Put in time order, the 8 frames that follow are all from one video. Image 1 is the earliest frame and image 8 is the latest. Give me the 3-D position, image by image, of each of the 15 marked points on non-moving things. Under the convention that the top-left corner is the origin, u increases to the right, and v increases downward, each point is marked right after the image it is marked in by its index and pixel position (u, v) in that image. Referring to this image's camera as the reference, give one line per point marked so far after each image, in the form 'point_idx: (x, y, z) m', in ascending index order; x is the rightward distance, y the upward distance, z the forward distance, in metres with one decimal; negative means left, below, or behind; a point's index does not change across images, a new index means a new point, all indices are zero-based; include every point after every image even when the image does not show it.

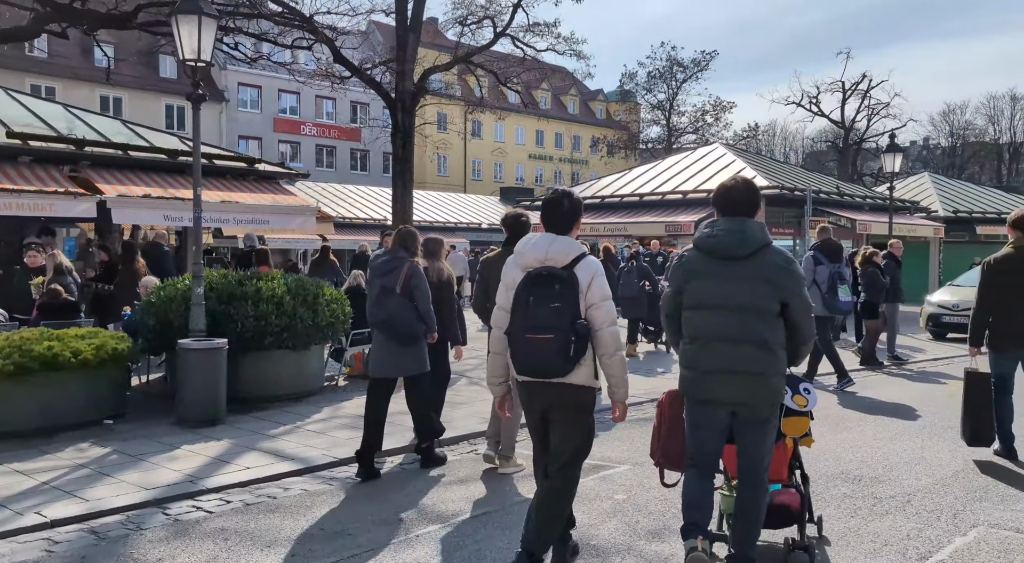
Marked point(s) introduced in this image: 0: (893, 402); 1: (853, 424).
0: (+3.4, -1.0, +8.2) m
1: (+2.4, -1.0, +6.5) m
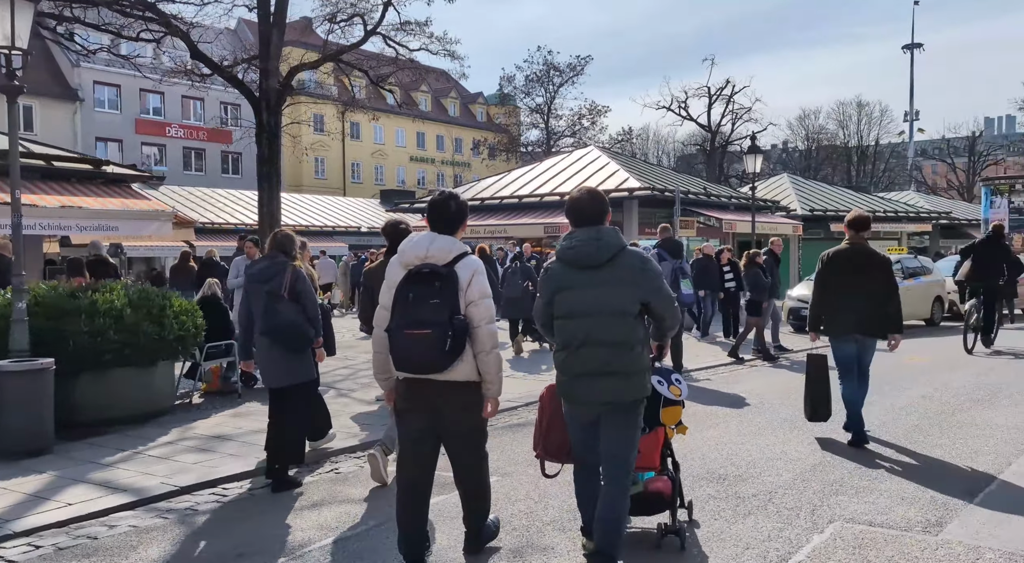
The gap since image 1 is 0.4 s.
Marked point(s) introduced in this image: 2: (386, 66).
0: (+2.3, -1.0, +8.5) m
1: (+1.5, -1.0, +6.6) m
2: (-2.4, +4.1, +17.4) m
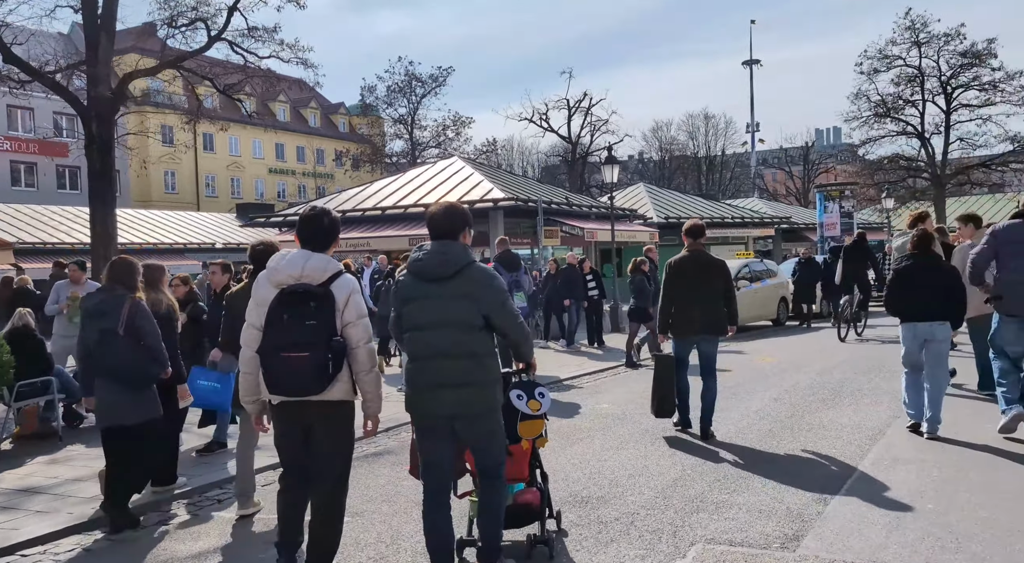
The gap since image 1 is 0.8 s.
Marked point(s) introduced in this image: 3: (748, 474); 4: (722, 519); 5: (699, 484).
0: (+1.0, -1.1, +8.5) m
1: (+0.5, -1.1, +6.6) m
2: (-5.0, +3.8, +16.7) m
3: (+1.4, -1.1, +5.5) m
4: (+1.0, -1.2, +4.5) m
5: (+1.0, -1.1, +5.1) m
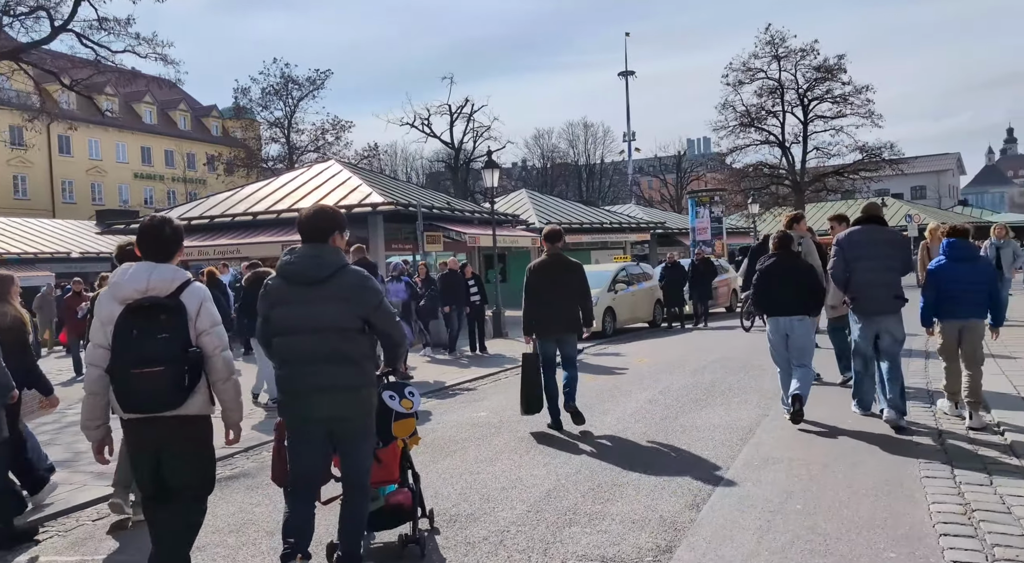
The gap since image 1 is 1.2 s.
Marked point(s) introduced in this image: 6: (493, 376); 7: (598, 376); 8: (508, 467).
0: (-0.1, -1.2, +8.4) m
1: (-0.4, -1.2, +6.4) m
2: (-7.2, +3.6, +15.7) m
3: (+0.6, -1.2, +5.4) m
4: (+0.4, -1.2, +4.4) m
5: (+0.3, -1.2, +5.0) m
6: (-0.3, -1.3, +12.4) m
7: (+1.1, -1.2, +11.6) m
8: (0.0, -1.2, +5.7) m
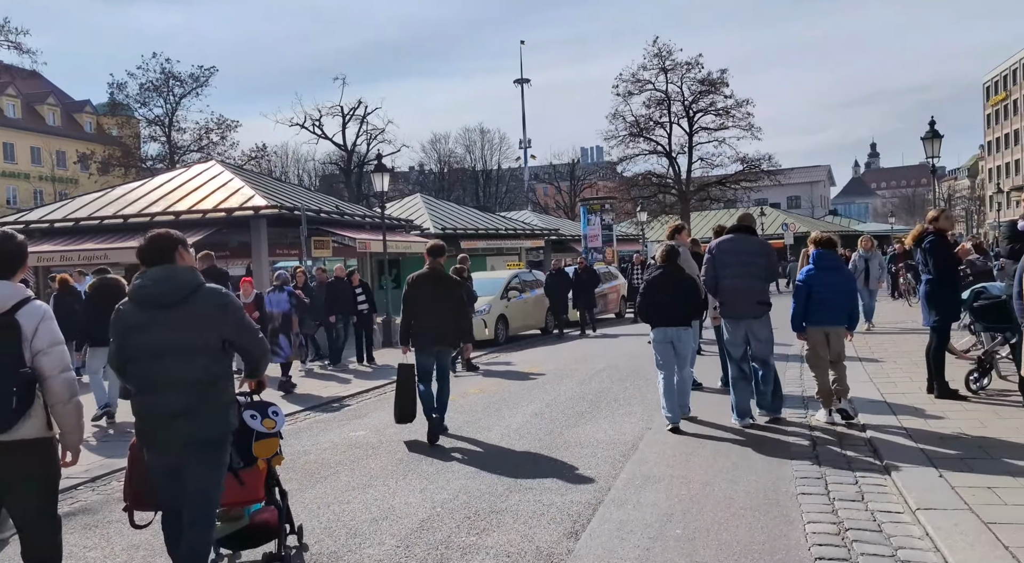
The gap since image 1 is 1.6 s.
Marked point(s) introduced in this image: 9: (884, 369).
0: (-1.2, -1.3, +8.1) m
1: (-1.2, -1.3, +6.1) m
2: (-9.0, +3.5, +14.6) m
3: (-0.1, -1.3, +5.2) m
4: (-0.2, -1.3, +4.2) m
5: (-0.3, -1.3, +4.8) m
6: (-1.8, -1.4, +12.0) m
7: (-0.3, -1.3, +11.4) m
8: (-0.8, -1.3, +5.5) m
9: (+4.7, -1.0, +11.7) m
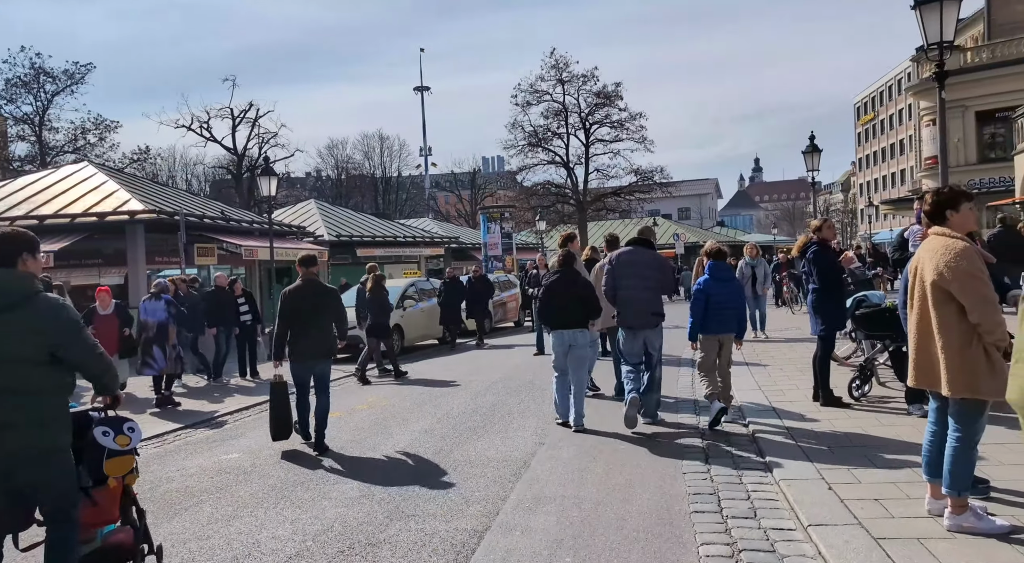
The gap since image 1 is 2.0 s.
0: (-2.1, -1.4, +7.5) m
1: (-1.9, -1.3, +5.5) m
2: (-10.6, +3.4, +13.2) m
3: (-0.7, -1.3, +4.8) m
4: (-0.7, -1.3, +3.8) m
5: (-0.9, -1.3, +4.4) m
6: (-3.1, -1.5, +11.4) m
7: (-1.6, -1.4, +10.9) m
8: (-1.4, -1.3, +5.0) m
9: (+3.3, -1.2, +11.7) m
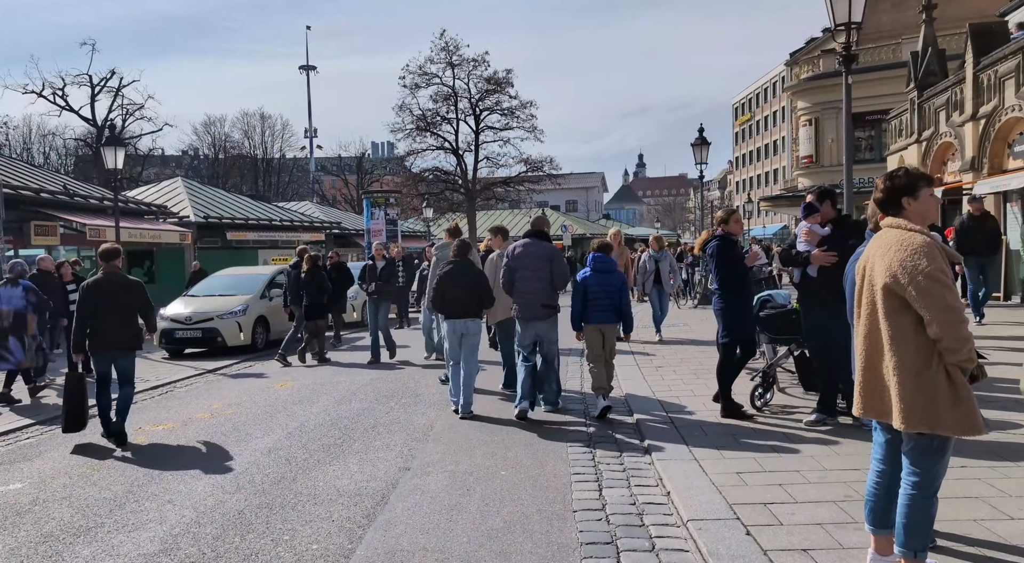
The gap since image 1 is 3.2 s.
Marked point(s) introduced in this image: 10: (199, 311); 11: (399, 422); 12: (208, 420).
0: (-3.1, -1.3, +6.0) m
1: (-2.6, -1.3, +4.1) m
2: (-12.1, +3.7, +10.6) m
3: (-1.3, -1.3, +3.5) m
4: (-1.2, -1.3, +2.5) m
5: (-1.5, -1.3, +3.0) m
6: (-4.6, -1.4, +9.7) m
7: (-3.0, -1.3, +9.4) m
8: (-2.1, -1.3, +3.6) m
9: (+1.8, -1.1, +10.9) m
10: (-5.4, -0.5, +16.0) m
11: (-1.0, -1.3, +8.1) m
12: (-2.9, -1.3, +8.8) m
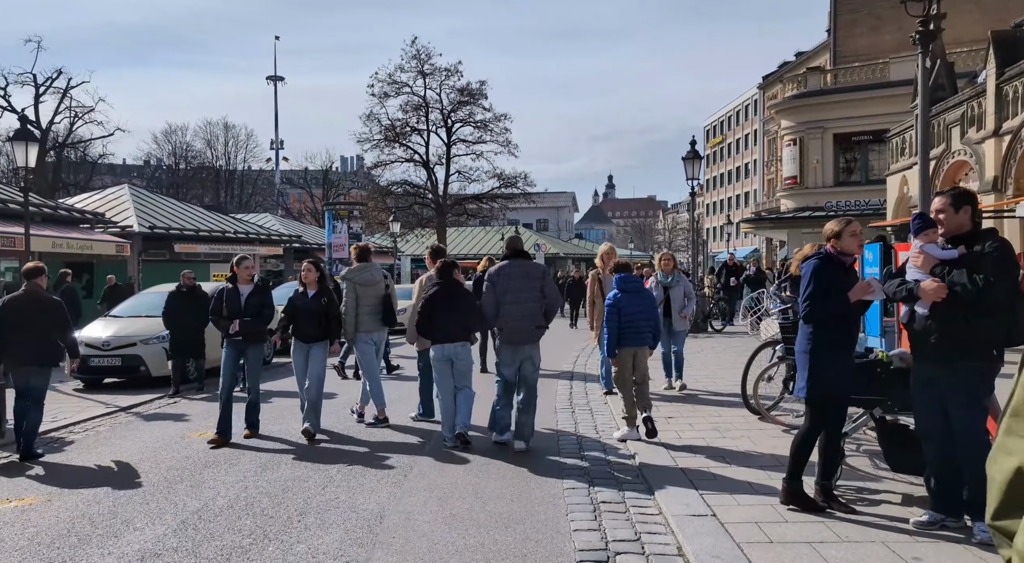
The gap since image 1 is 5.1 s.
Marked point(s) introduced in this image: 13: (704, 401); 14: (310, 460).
0: (-3.1, -1.4, +3.7) m
1: (-2.6, -1.4, +1.8) m
2: (-12.2, +3.7, +8.1) m
3: (-1.3, -1.4, +1.3) m
4: (-1.2, -1.4, +0.3) m
5: (-1.4, -1.4, +0.8) m
6: (-4.7, -1.5, +7.4) m
7: (-3.2, -1.5, +7.2) m
8: (-2.0, -1.4, +1.3) m
9: (+1.6, -1.4, +8.8) m
10: (-5.8, -0.8, +13.7) m
11: (-1.1, -1.5, +5.9) m
12: (-3.1, -1.5, +6.5) m
13: (+2.1, -1.3, +10.0) m
14: (-1.6, -1.4, +7.4) m
